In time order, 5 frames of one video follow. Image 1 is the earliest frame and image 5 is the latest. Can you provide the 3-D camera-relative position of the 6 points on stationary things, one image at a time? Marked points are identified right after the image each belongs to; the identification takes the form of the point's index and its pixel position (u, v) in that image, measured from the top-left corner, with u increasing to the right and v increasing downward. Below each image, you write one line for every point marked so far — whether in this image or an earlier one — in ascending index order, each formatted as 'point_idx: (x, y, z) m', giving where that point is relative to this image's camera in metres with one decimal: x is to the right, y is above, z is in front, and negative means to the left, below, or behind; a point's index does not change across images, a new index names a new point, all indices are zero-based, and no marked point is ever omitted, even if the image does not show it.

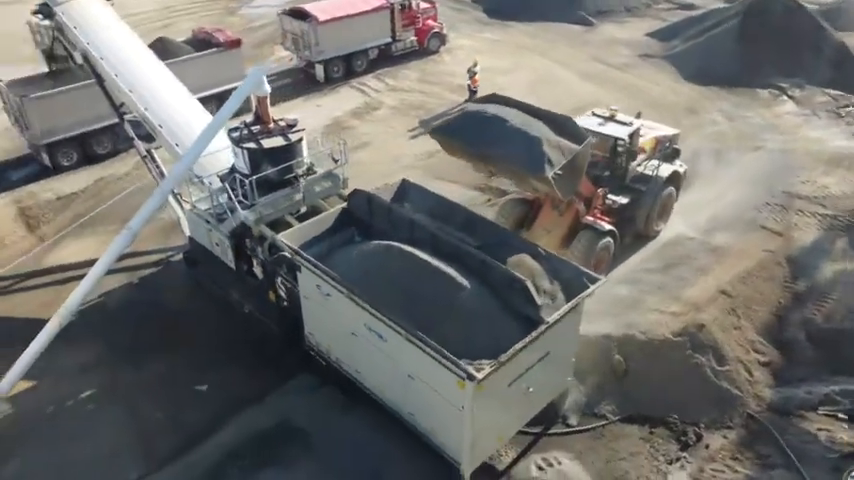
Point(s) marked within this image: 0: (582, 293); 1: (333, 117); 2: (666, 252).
0: (+1.9, -0.6, +8.1) m
1: (-2.6, +3.4, +18.6) m
2: (+4.3, -0.2, +12.3) m
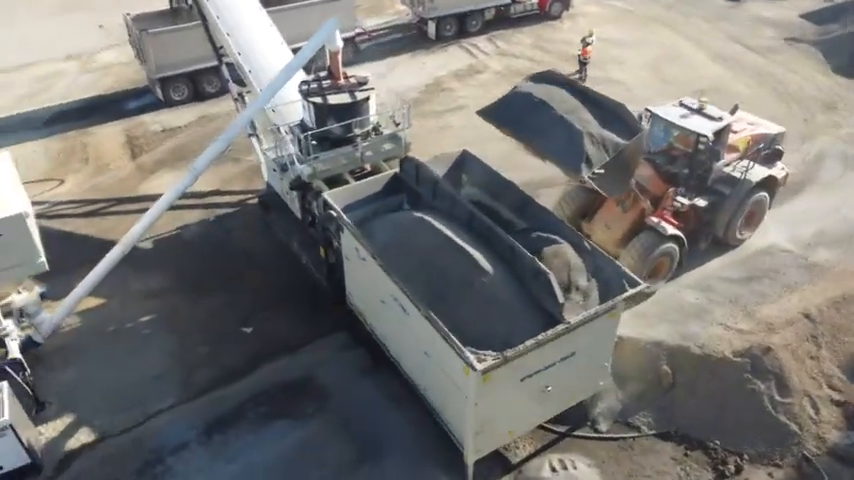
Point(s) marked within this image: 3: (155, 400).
0: (+2.1, -0.6, +7.5) m
1: (+0.2, +4.4, +18.3) m
2: (+5.3, -0.4, +11.2) m
3: (-3.7, -2.2, +9.4) m
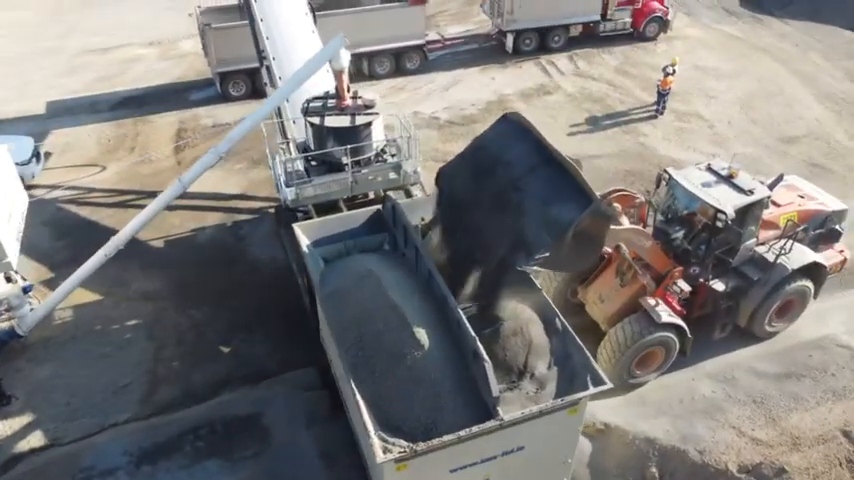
0: (+1.4, -1.5, +6.4) m
1: (+1.8, +3.7, +17.3) m
2: (+5.1, -1.6, +9.5) m
3: (-4.3, -2.3, +9.2) m
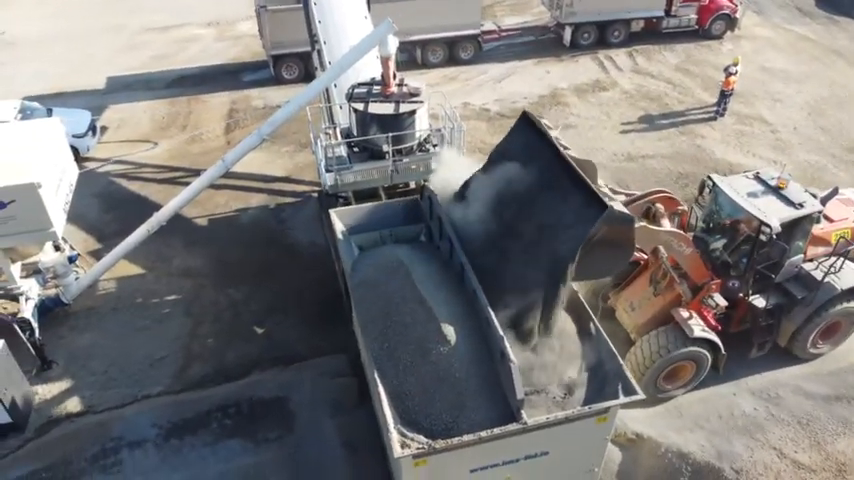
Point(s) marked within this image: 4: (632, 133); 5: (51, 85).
0: (+1.6, -1.5, +6.2) m
1: (+3.1, +3.8, +16.9) m
2: (+5.5, -1.8, +9.0) m
3: (-3.9, -2.0, +9.4) m
4: (+4.6, +2.4, +15.1) m
5: (-9.4, +3.9, +16.9) m
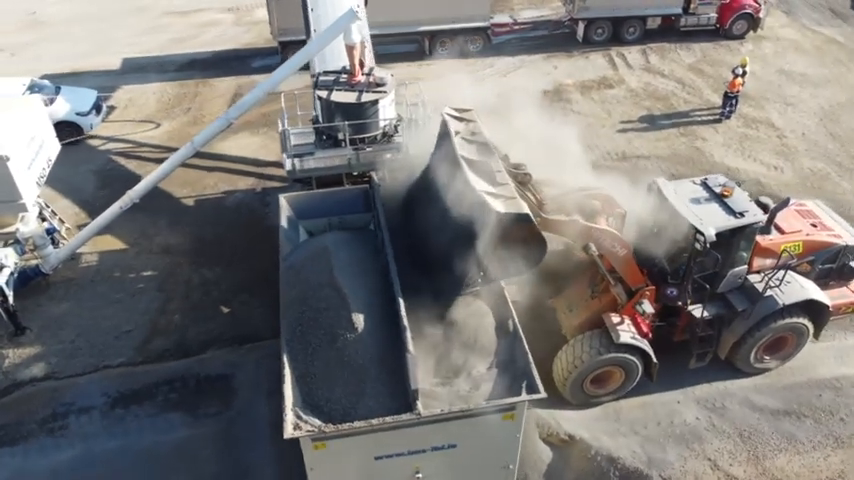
0: (+0.7, -1.5, +6.2) m
1: (+3.2, +3.8, +16.7) m
2: (+4.8, -2.0, +8.7) m
3: (-4.6, -1.6, +9.8) m
4: (+4.4, +2.4, +14.8) m
5: (-9.3, +4.6, +17.6) m
